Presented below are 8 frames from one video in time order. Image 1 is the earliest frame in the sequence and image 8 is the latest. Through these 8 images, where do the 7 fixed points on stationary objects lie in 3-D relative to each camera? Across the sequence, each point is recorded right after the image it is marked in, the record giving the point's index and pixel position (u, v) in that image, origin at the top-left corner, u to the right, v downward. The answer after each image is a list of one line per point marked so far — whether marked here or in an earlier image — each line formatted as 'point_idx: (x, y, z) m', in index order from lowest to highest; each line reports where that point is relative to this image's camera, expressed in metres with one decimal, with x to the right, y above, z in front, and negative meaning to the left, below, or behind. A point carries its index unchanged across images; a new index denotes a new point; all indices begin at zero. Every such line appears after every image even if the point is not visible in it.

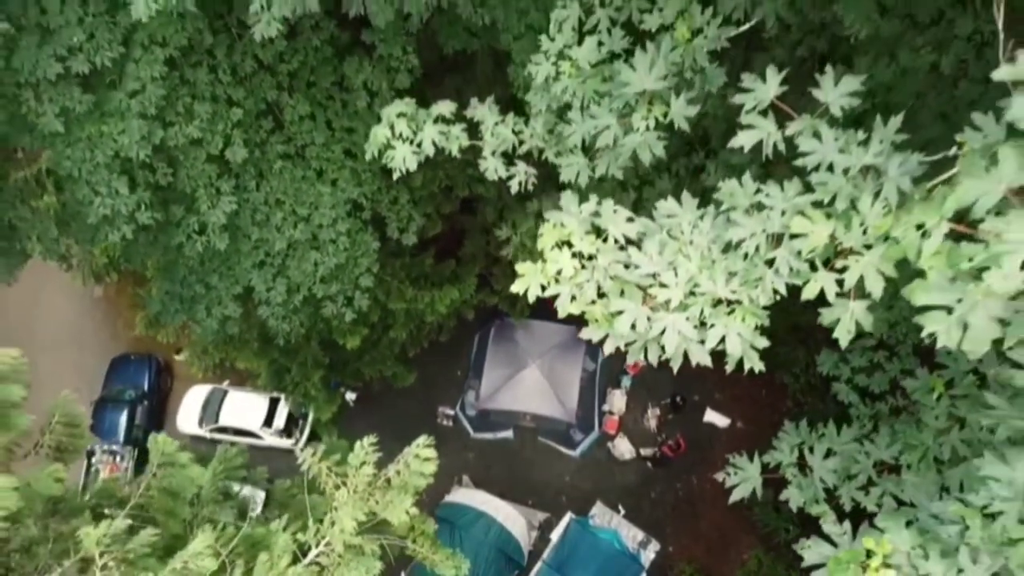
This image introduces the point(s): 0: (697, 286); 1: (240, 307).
0: (+0.6, 0.0, +2.2) m
1: (-3.2, -0.1, +7.3) m
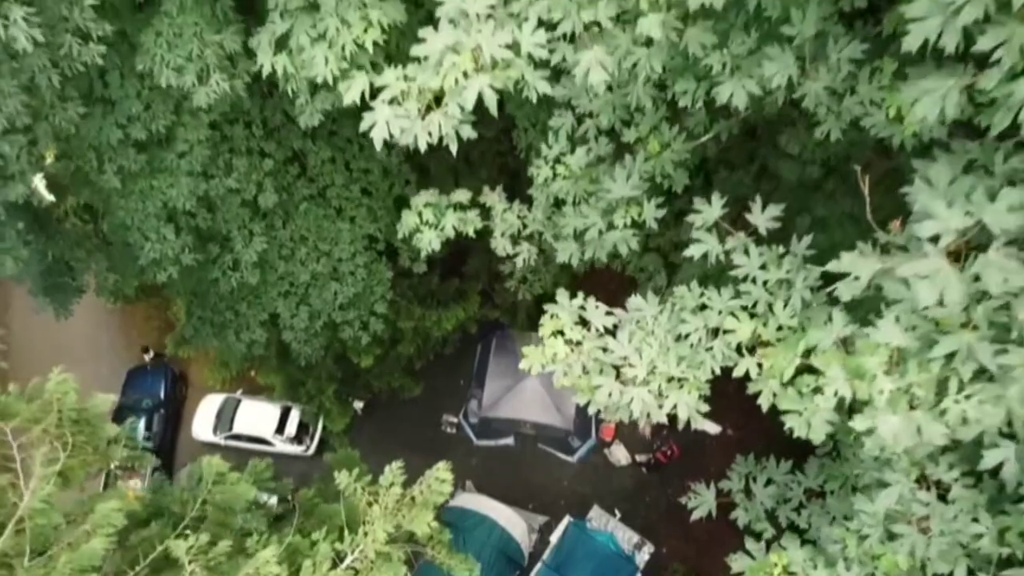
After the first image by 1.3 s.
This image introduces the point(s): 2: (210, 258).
0: (+0.7, -0.4, +3.0) m
1: (-3.2, -0.5, +8.1) m
2: (-3.5, +0.4, +7.3) m
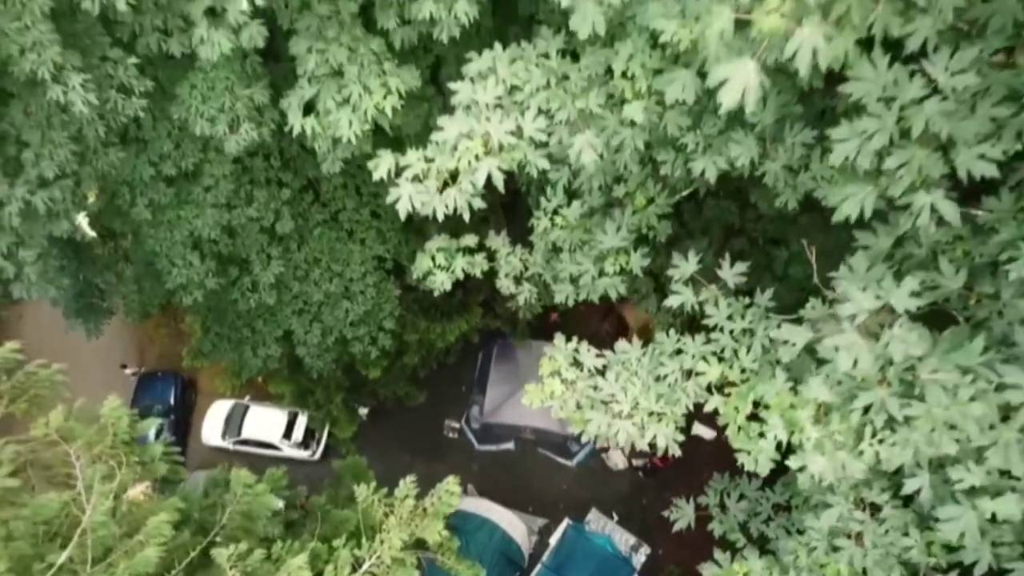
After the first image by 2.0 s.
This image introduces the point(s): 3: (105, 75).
0: (+0.7, -0.6, +3.5) m
1: (-3.2, -0.8, +8.7) m
2: (-3.5, +0.2, +7.8) m
3: (-3.3, +1.8, +5.2) m
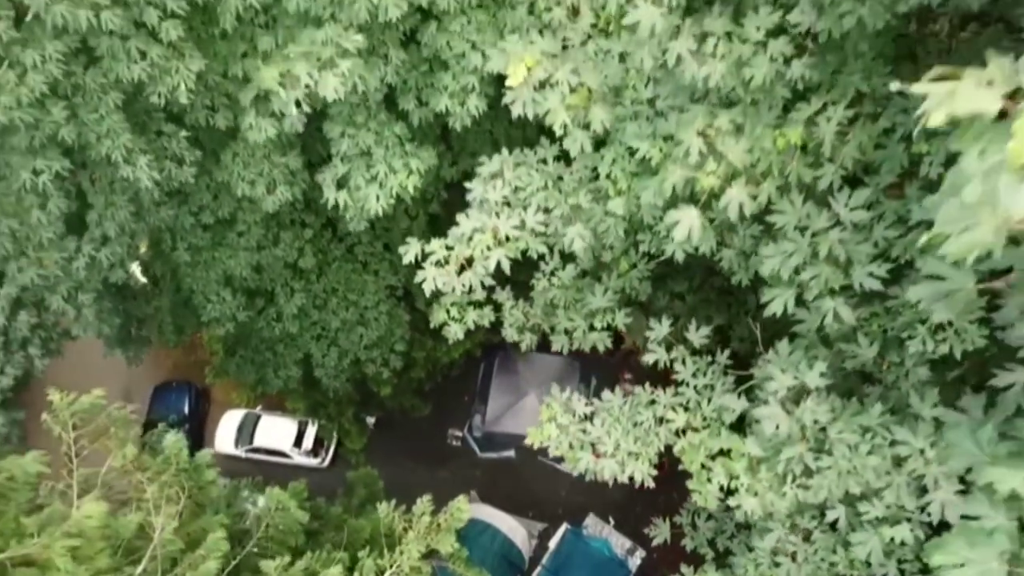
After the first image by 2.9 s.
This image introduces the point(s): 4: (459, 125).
0: (+0.7, -1.1, +4.3) m
1: (-3.2, -1.2, +9.5) m
2: (-3.5, -0.3, +8.6) m
3: (-3.3, +1.3, +6.0) m
4: (-0.5, +1.4, +5.6) m
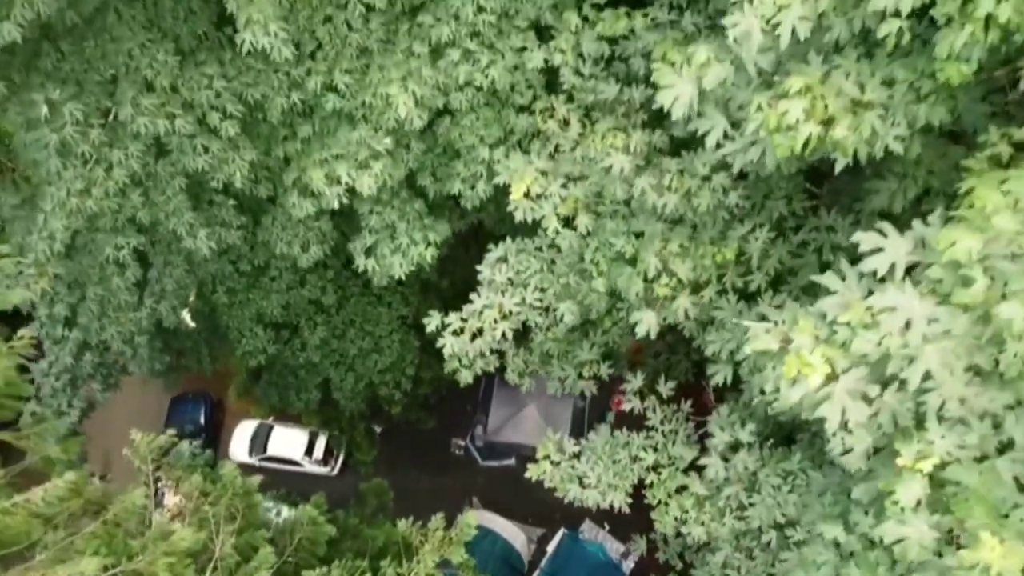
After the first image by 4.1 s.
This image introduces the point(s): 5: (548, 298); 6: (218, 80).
0: (+0.8, -1.6, +5.4) m
1: (-3.1, -1.7, +10.5) m
2: (-3.5, -0.8, +9.6) m
3: (-3.3, +0.8, +7.0) m
4: (-0.4, +0.9, +6.6) m
5: (+0.3, -0.1, +5.4) m
6: (-2.8, +2.0, +6.0) m
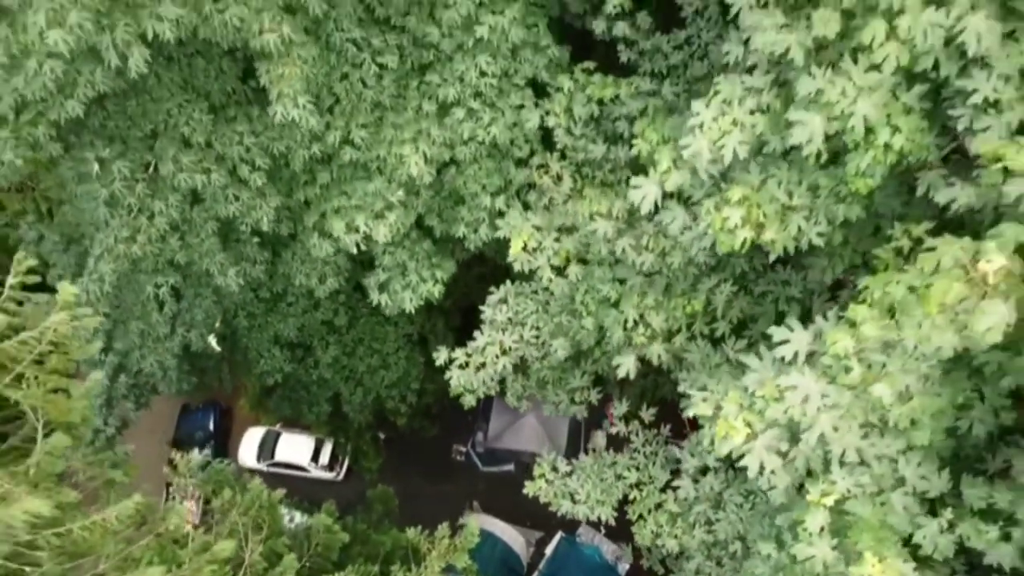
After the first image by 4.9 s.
0: (+0.7, -2.0, +6.1) m
1: (-3.2, -2.1, +11.2) m
2: (-3.5, -1.2, +10.4) m
3: (-3.3, +0.4, +7.7) m
4: (-0.4, +0.5, +7.3) m
5: (+0.3, -0.4, +6.1) m
6: (-2.8, +1.6, +6.8) m
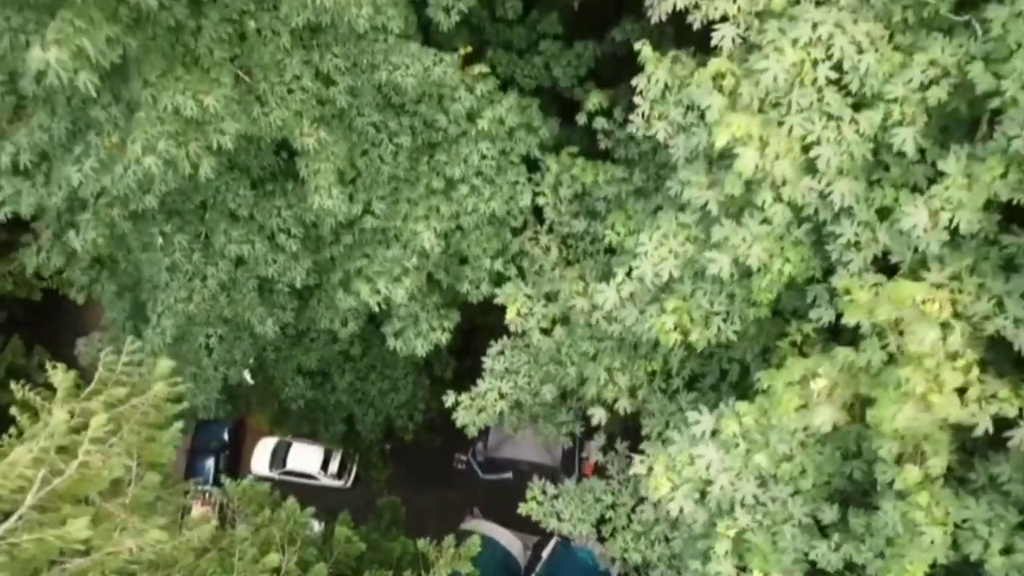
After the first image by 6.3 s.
0: (+0.7, -2.6, +7.3) m
1: (-3.2, -2.7, +12.4) m
2: (-3.5, -1.8, +11.6) m
3: (-3.3, -0.2, +9.0) m
4: (-0.5, -0.1, +8.5) m
5: (+0.3, -1.1, +7.4) m
6: (-2.9, +1.0, +8.0) m
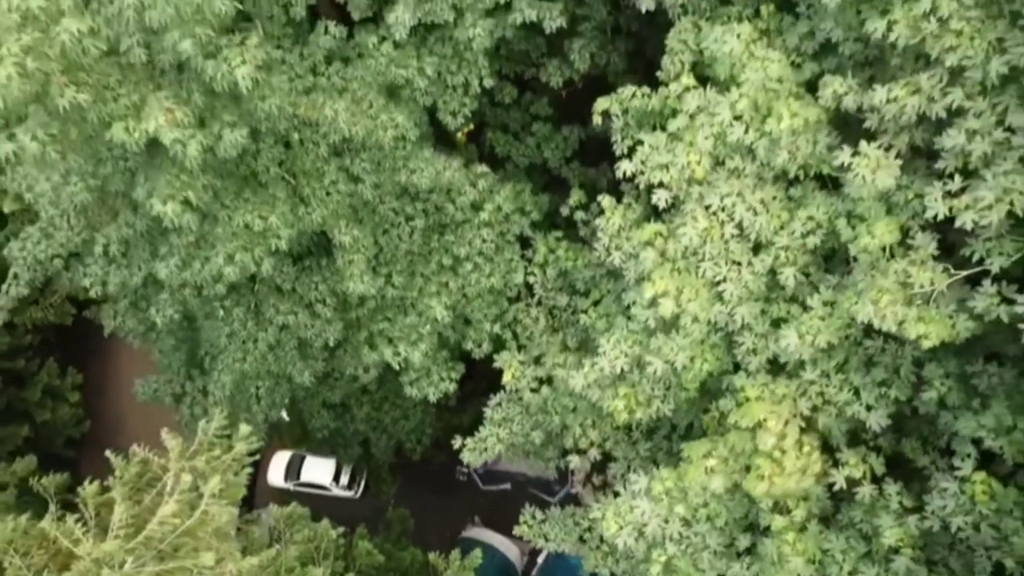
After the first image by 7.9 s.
0: (+0.7, -3.5, +9.1) m
1: (-3.3, -3.7, +14.2) m
2: (-3.6, -2.7, +13.3) m
3: (-3.4, -1.1, +10.7) m
4: (-0.6, -1.1, +10.3) m
5: (+0.2, -2.0, +9.1) m
6: (-2.9, +0.1, +9.7) m
